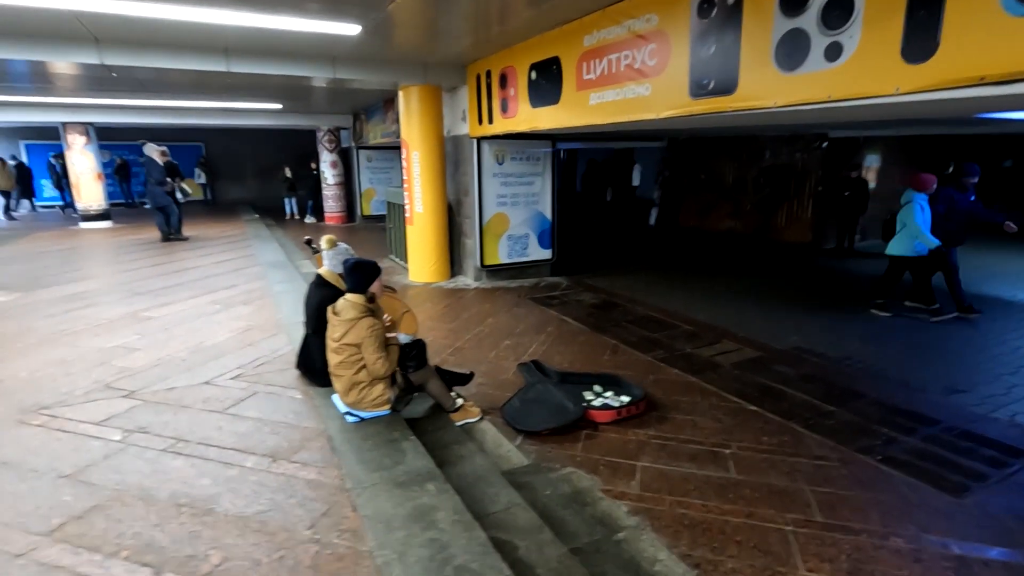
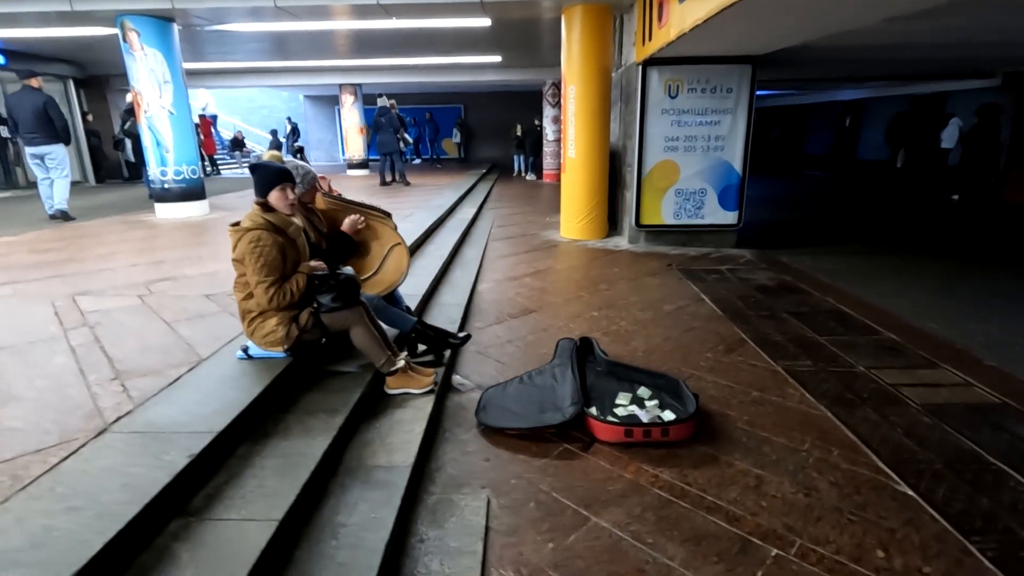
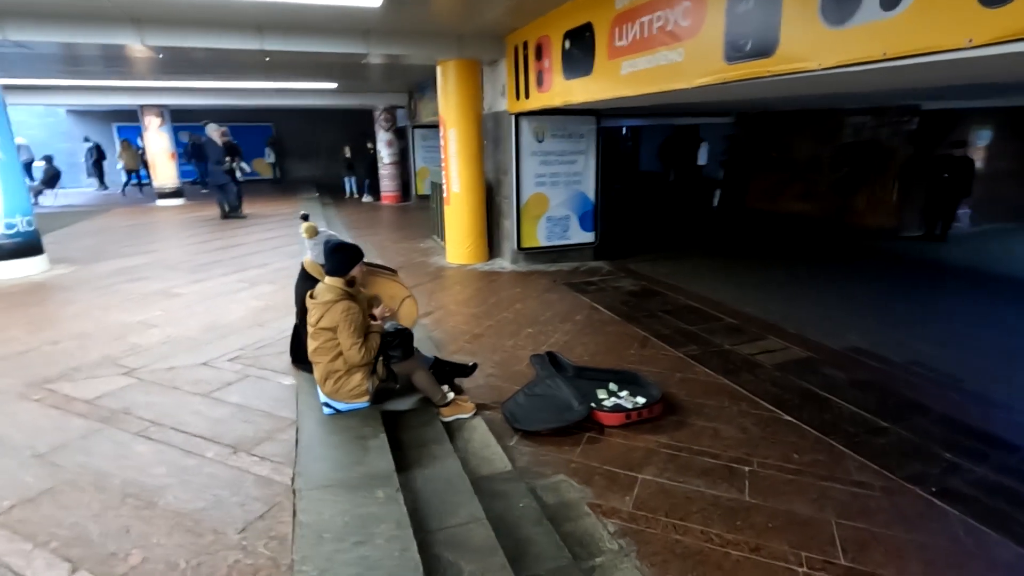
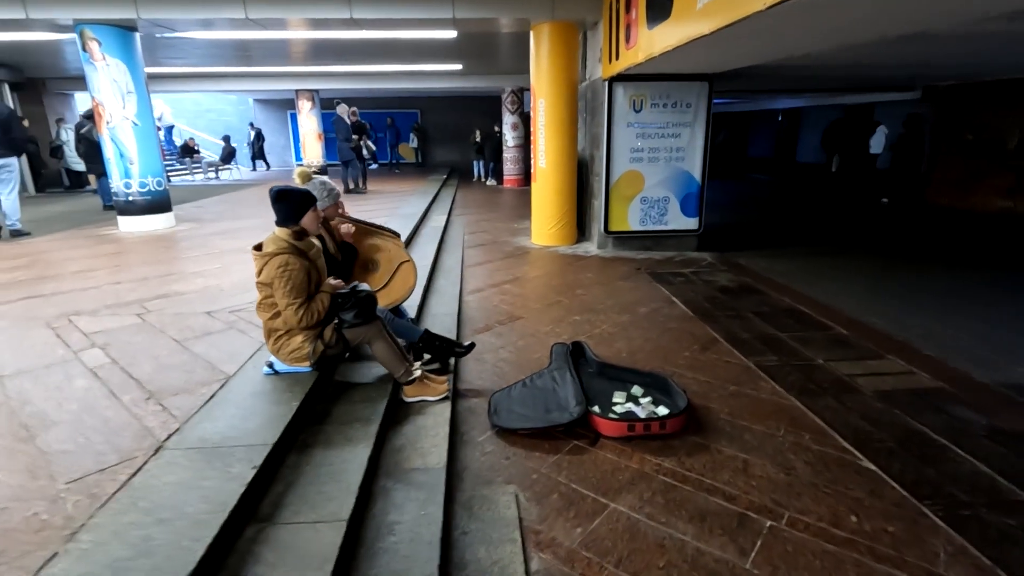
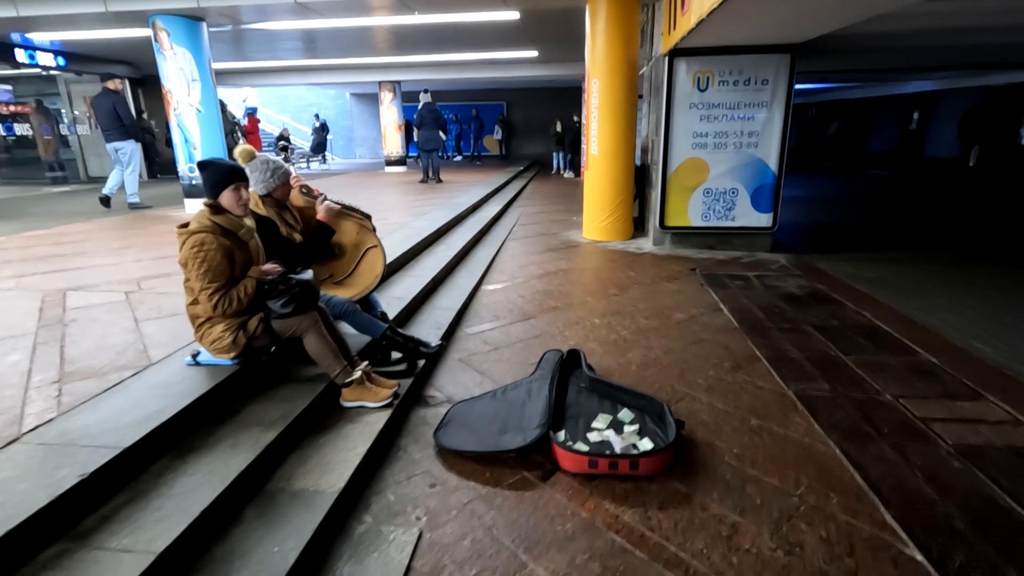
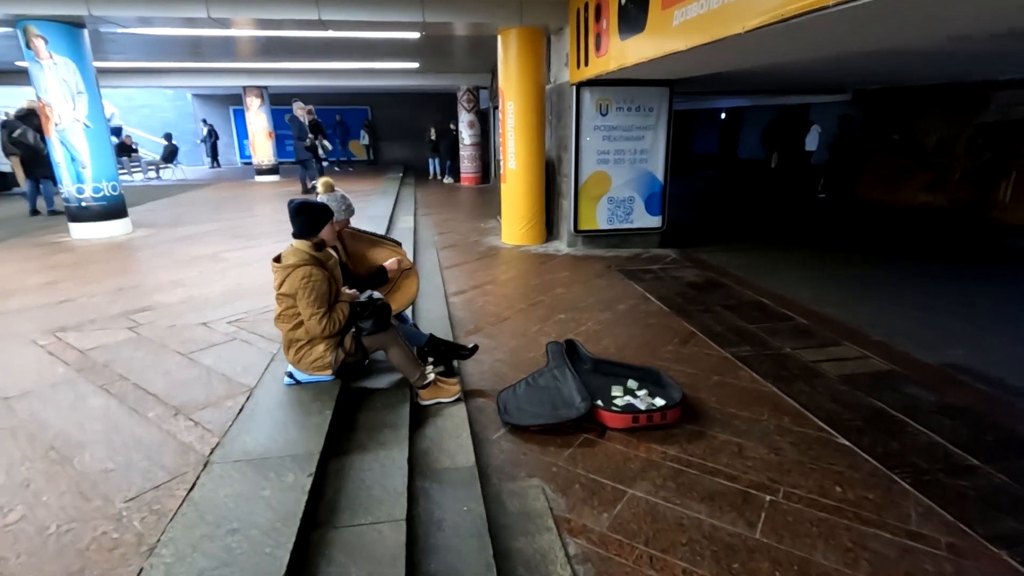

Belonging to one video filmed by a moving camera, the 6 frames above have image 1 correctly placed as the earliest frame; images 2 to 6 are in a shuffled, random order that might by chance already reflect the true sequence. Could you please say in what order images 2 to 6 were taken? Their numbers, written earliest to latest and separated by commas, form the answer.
3, 6, 4, 2, 5
